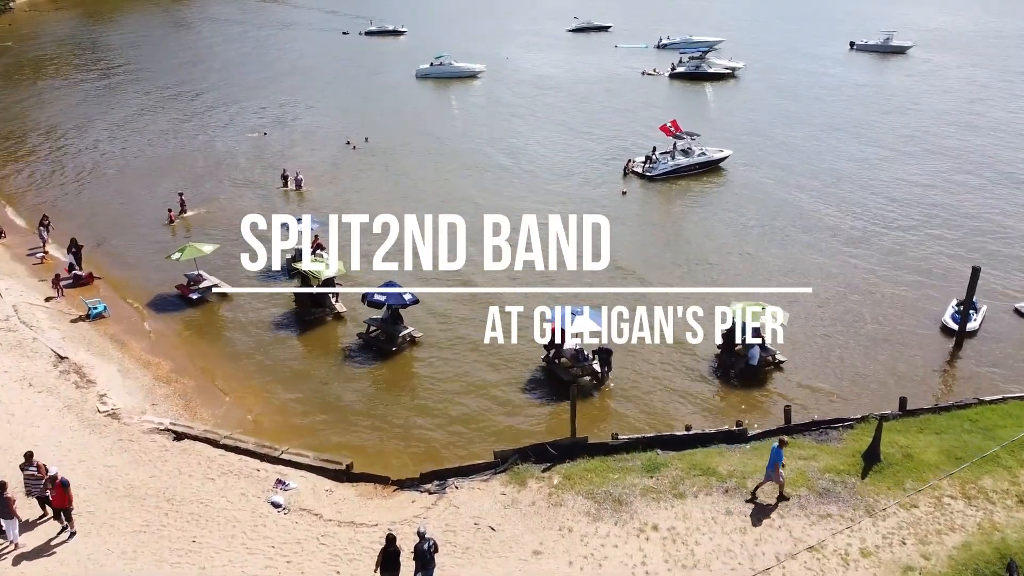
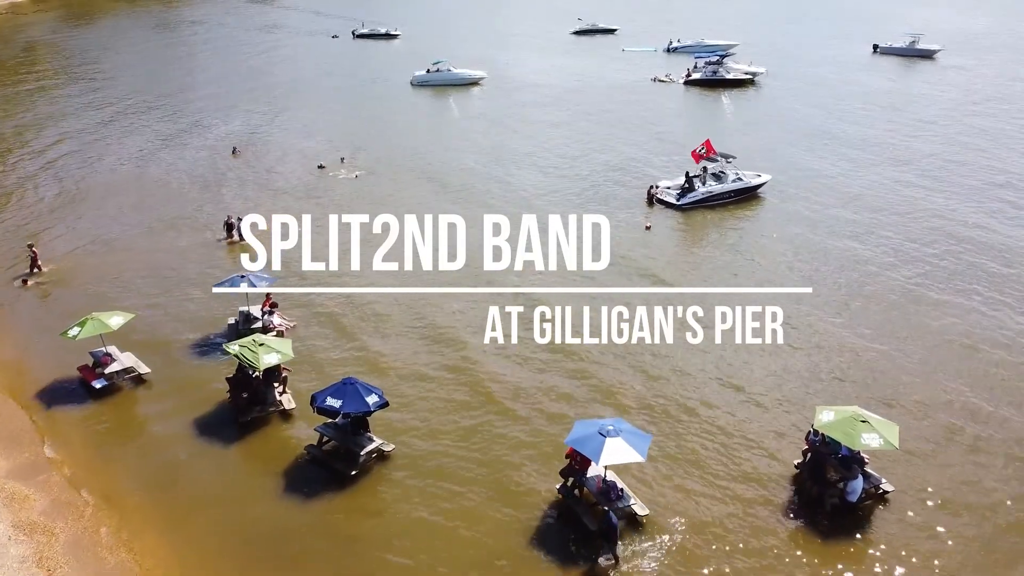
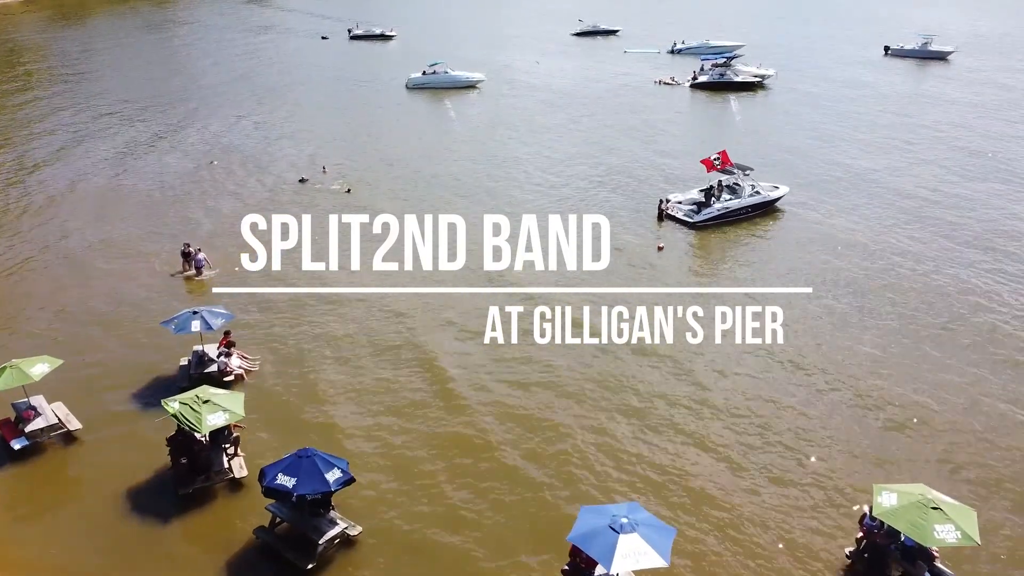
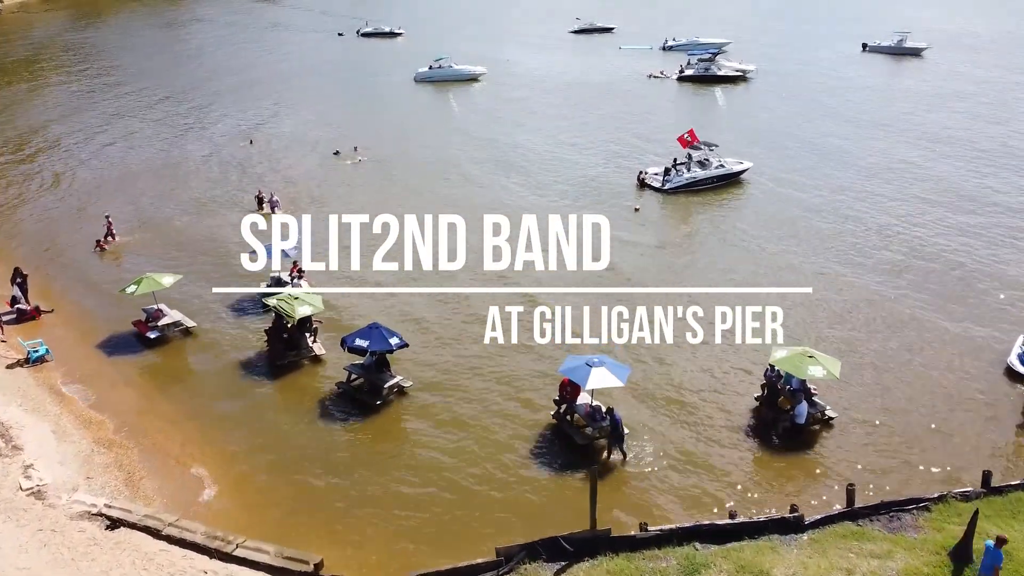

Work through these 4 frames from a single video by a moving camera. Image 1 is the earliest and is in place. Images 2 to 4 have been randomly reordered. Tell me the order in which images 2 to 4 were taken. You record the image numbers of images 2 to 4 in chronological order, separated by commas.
4, 2, 3
